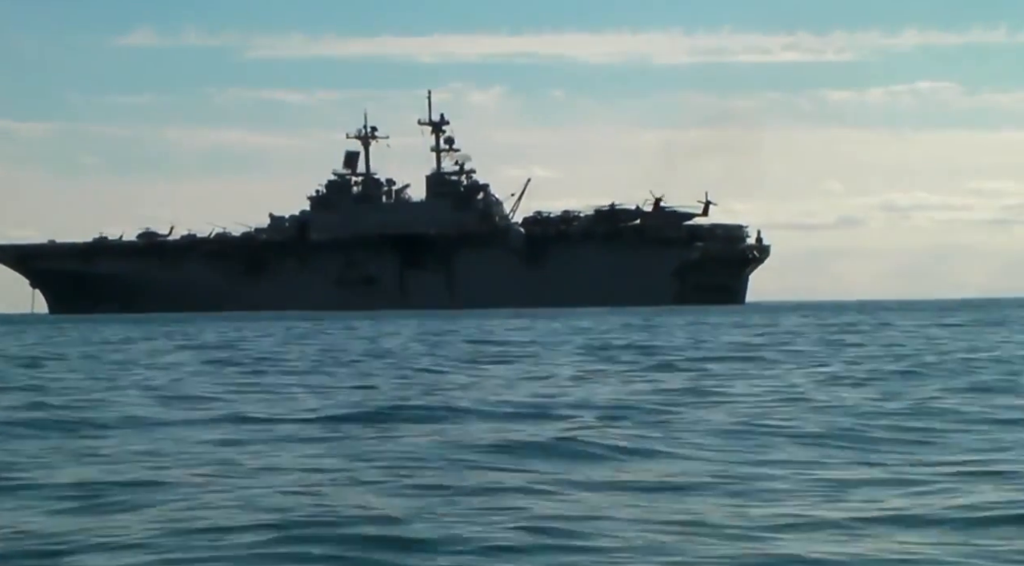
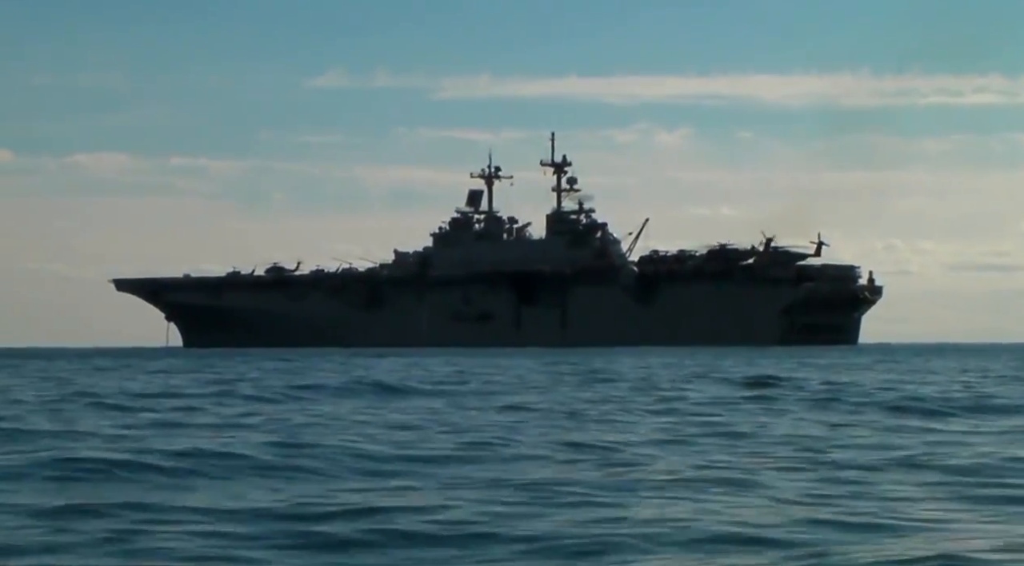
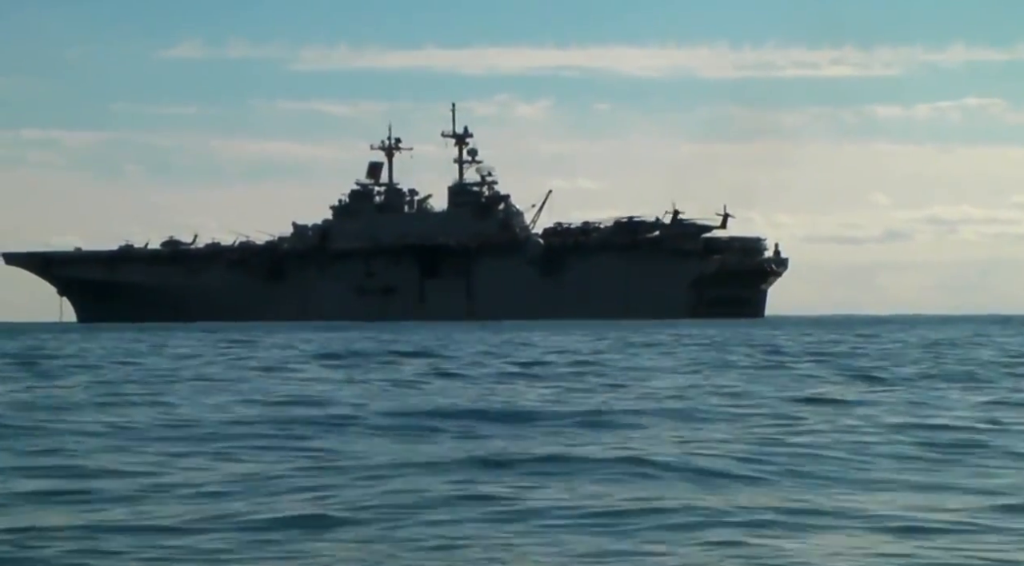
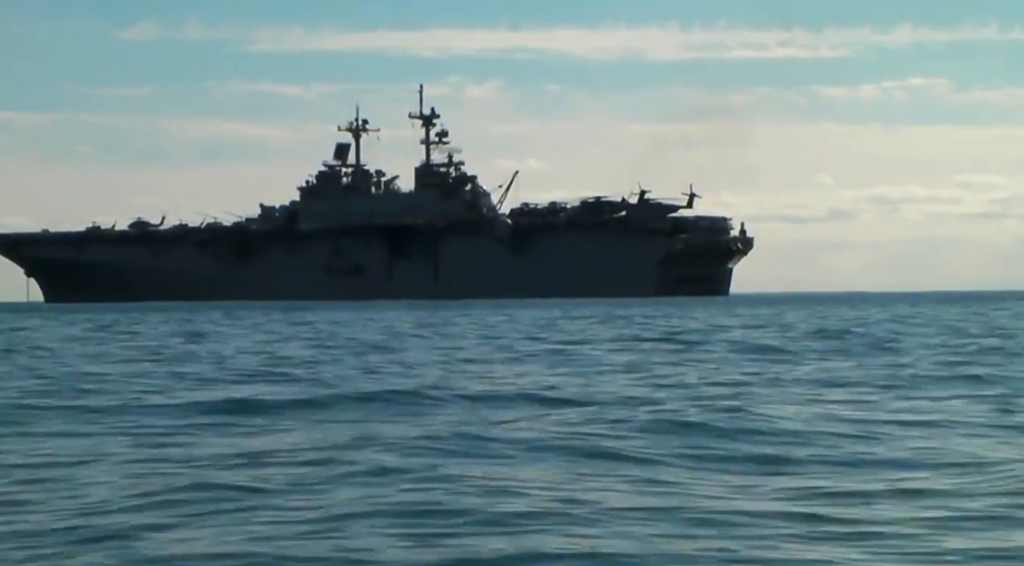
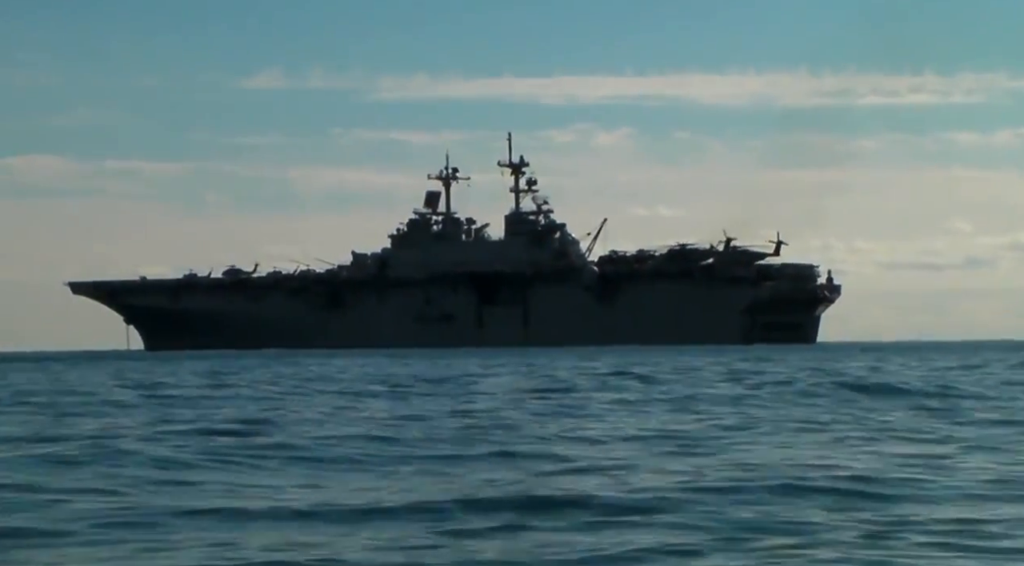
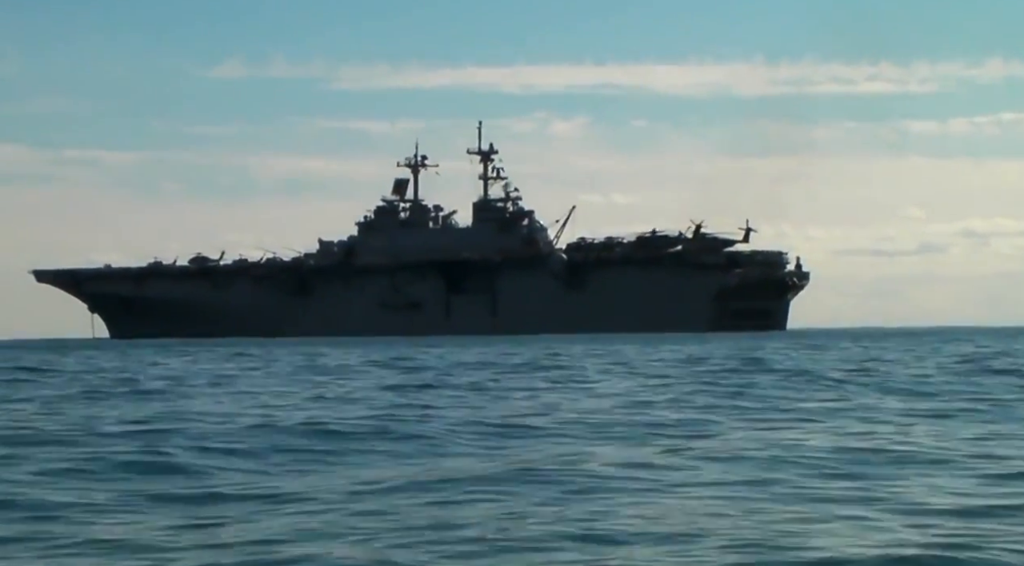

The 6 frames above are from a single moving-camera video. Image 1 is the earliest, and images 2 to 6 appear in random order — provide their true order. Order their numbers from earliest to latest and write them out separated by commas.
4, 3, 6, 5, 2
